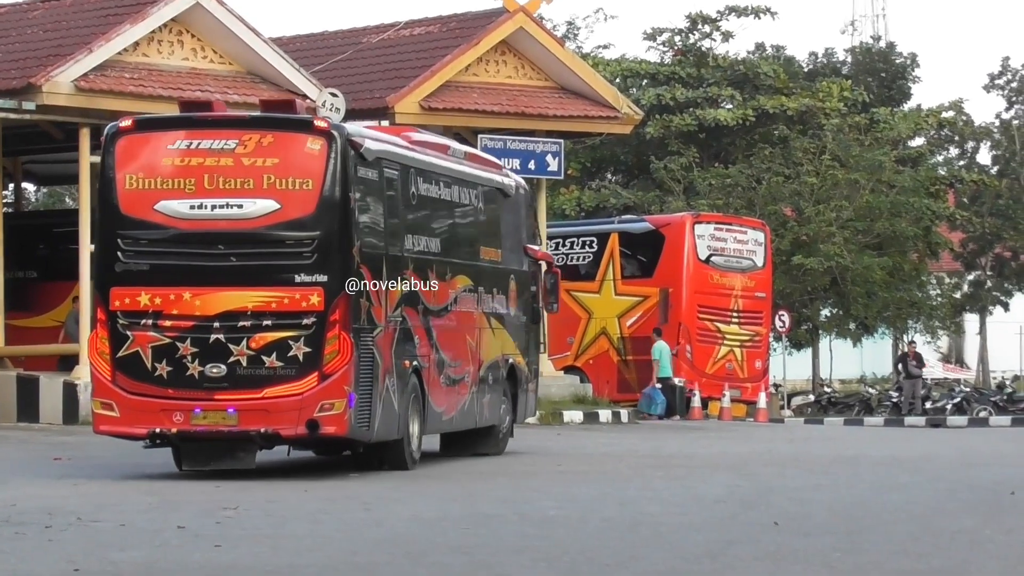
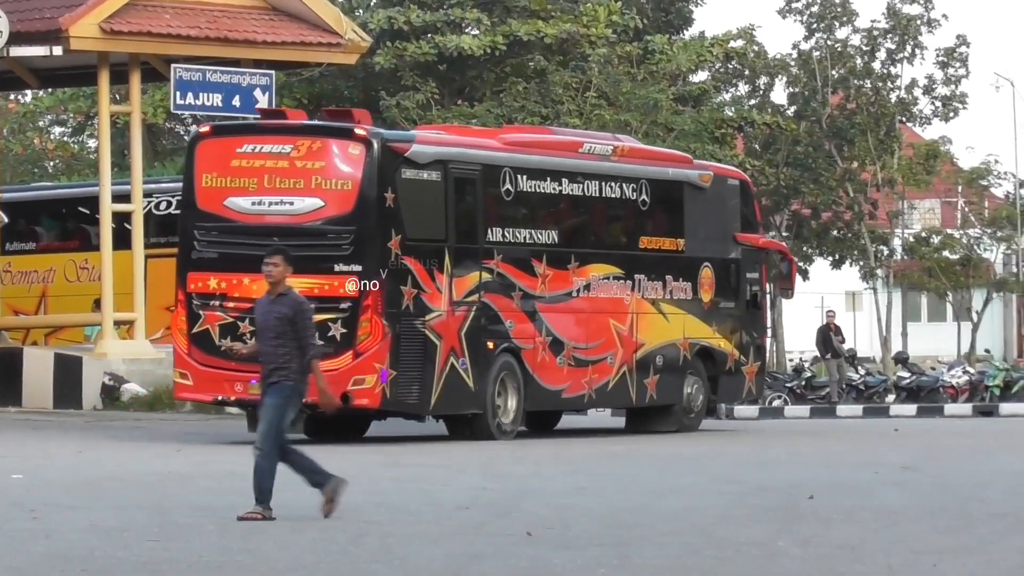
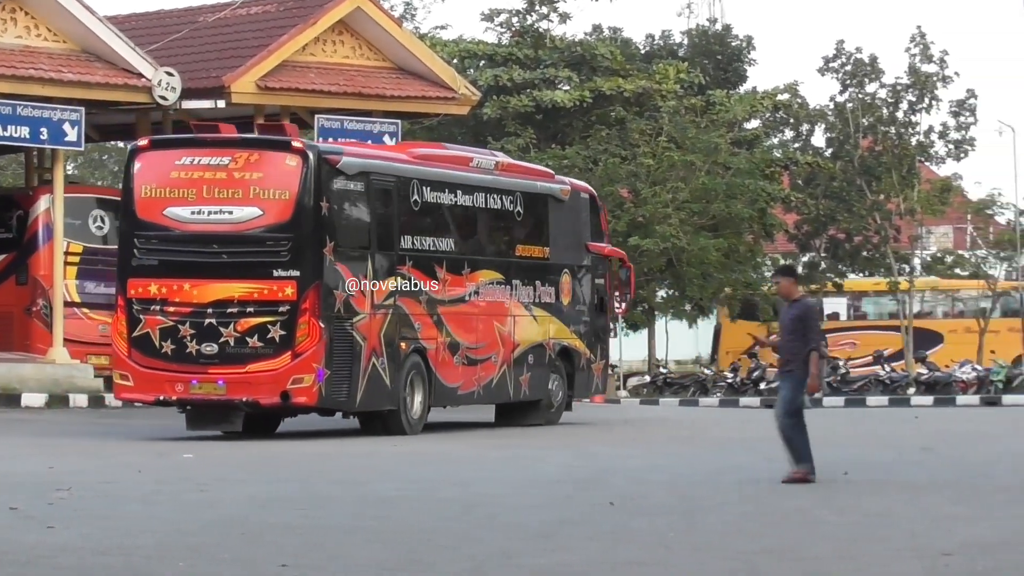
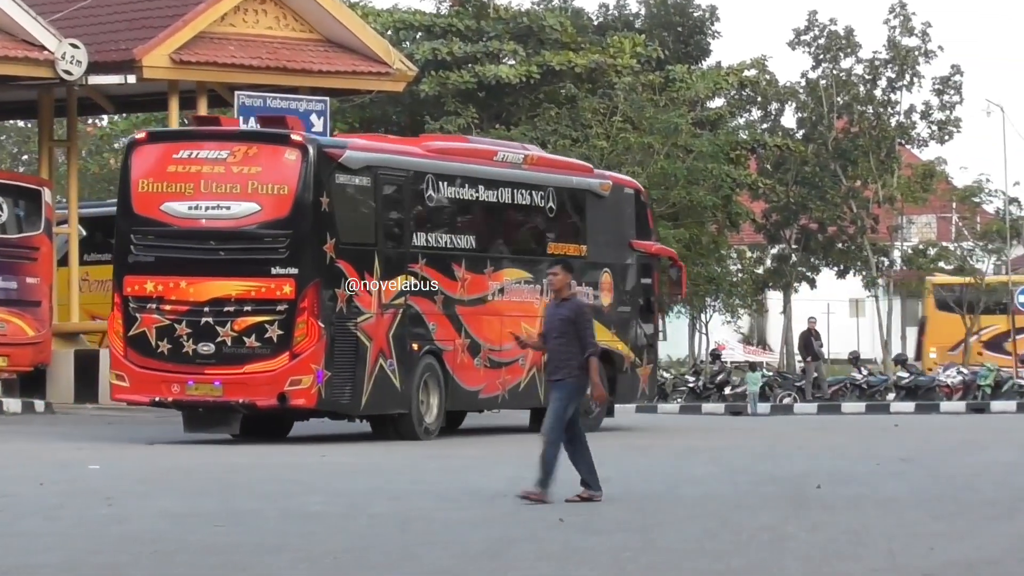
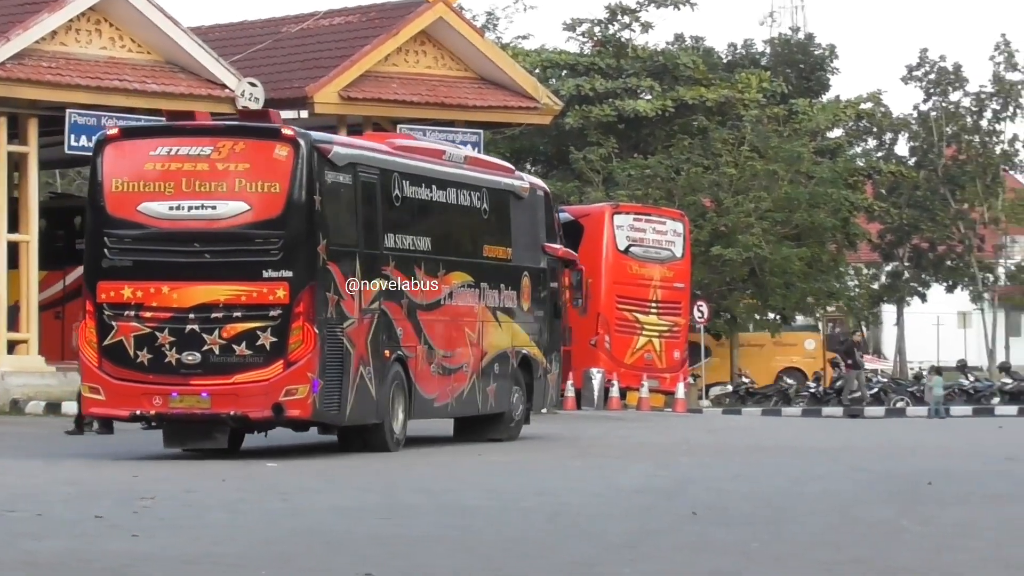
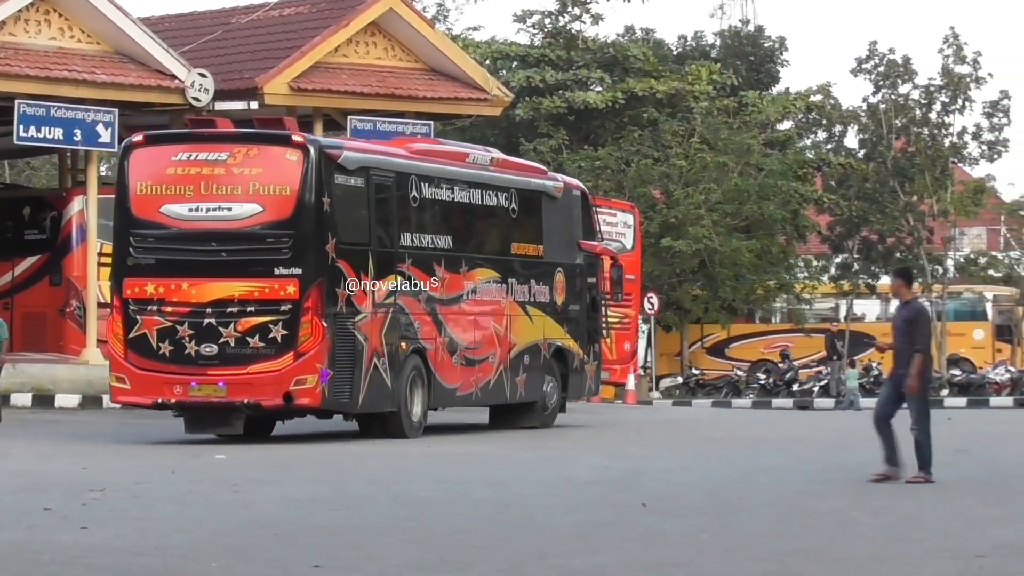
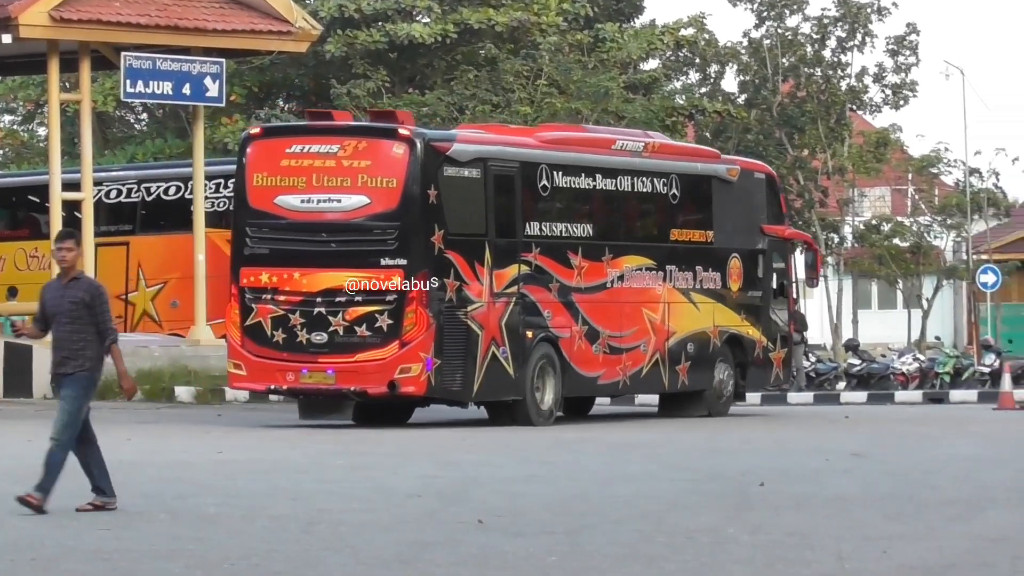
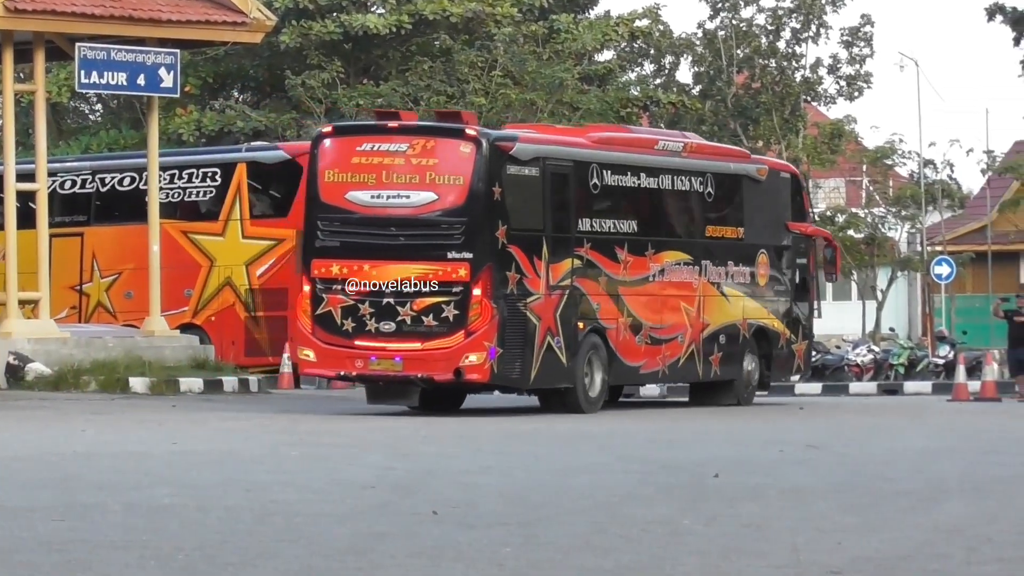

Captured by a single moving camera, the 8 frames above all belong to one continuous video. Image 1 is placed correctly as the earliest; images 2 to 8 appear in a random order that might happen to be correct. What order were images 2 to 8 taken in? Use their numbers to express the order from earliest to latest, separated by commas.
5, 6, 3, 4, 2, 7, 8
